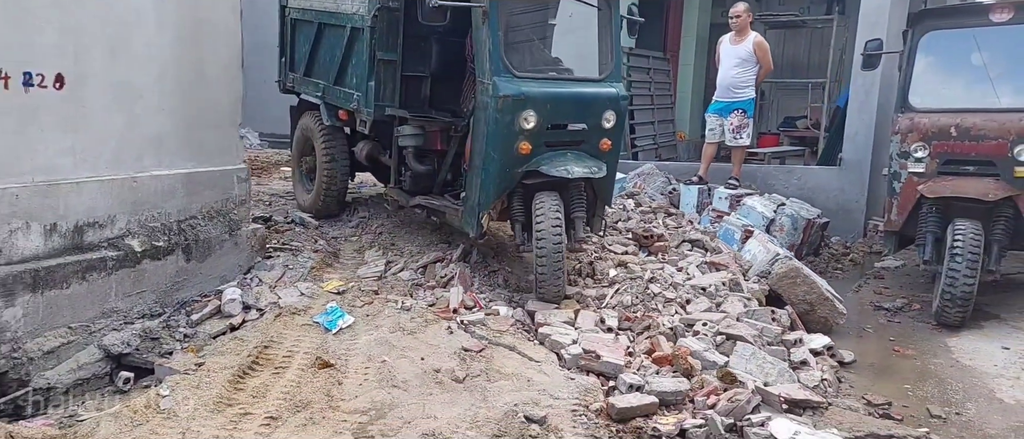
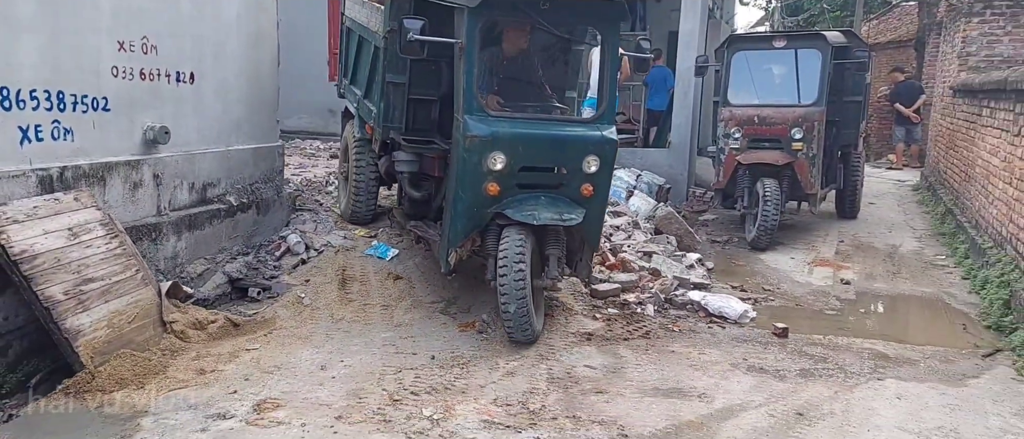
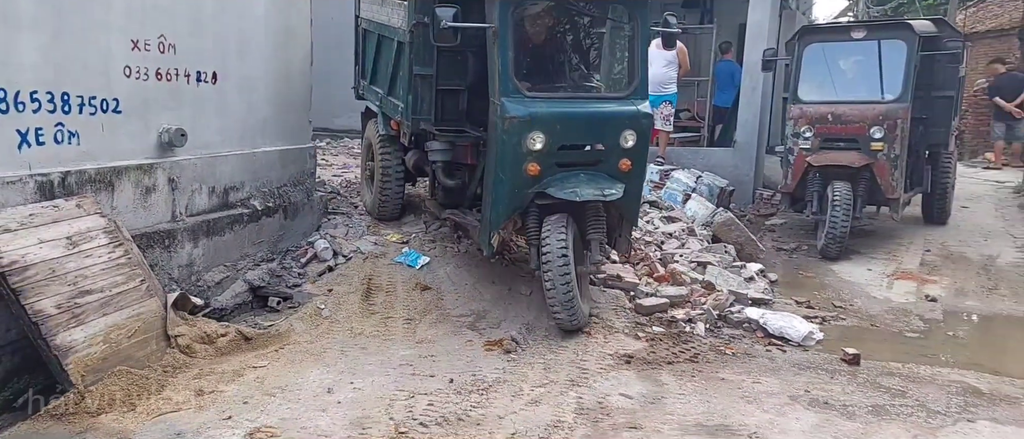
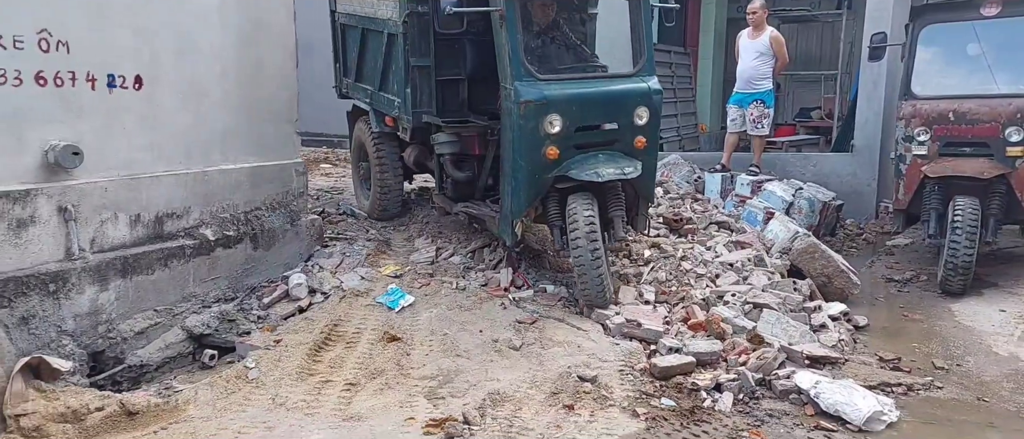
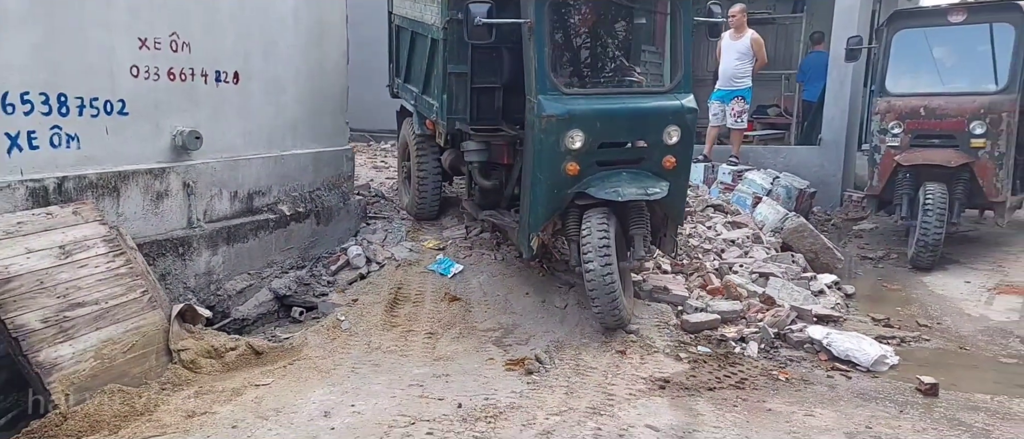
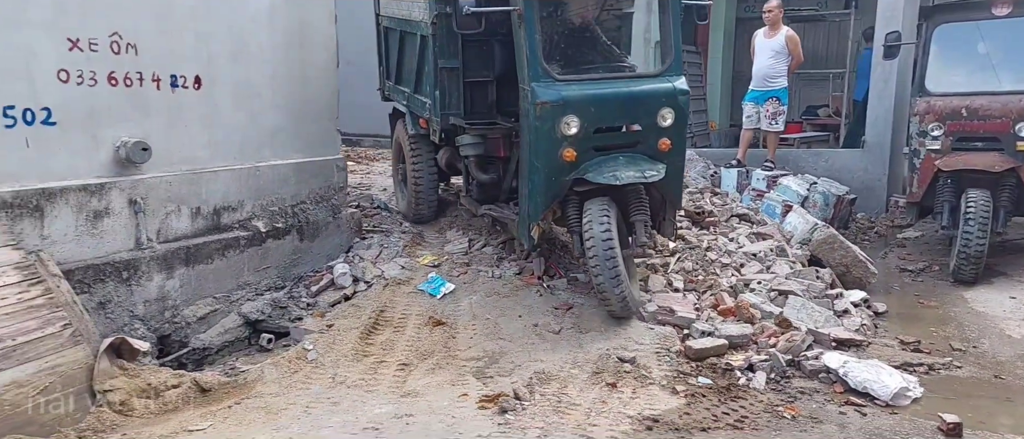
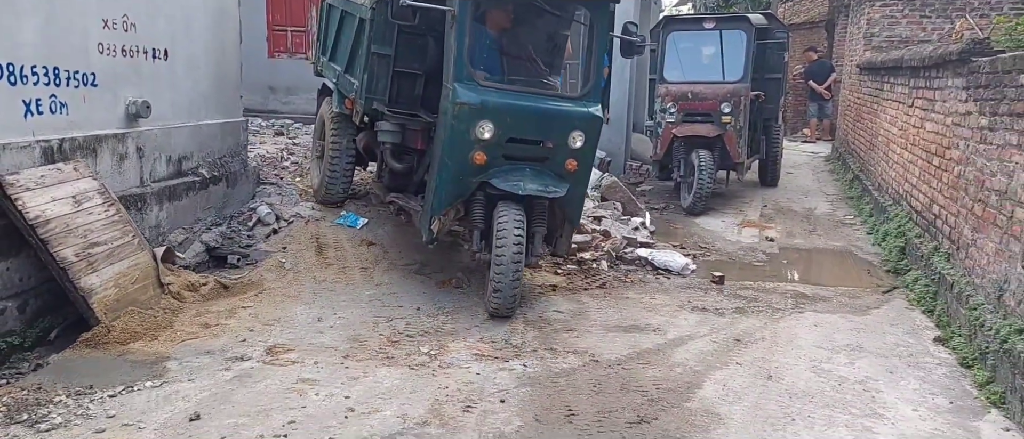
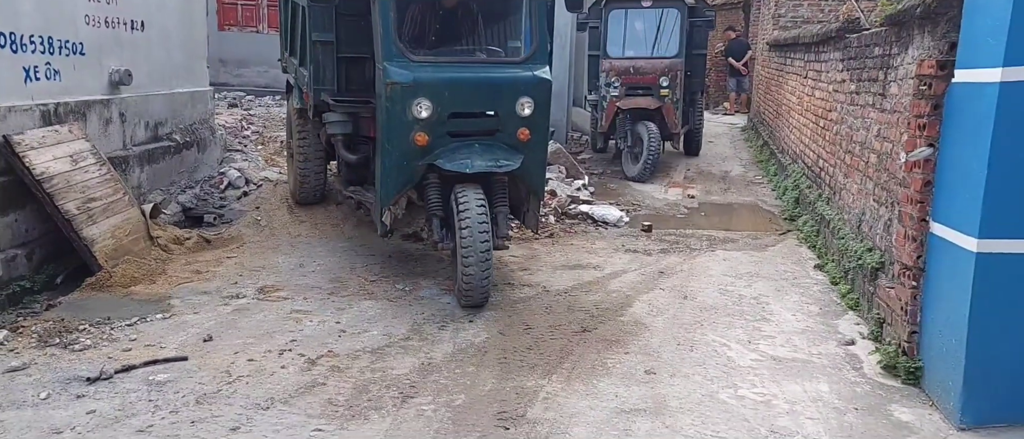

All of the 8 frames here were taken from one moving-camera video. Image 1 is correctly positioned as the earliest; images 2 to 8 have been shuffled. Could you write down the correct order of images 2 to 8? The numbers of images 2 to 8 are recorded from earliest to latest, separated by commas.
4, 6, 5, 3, 2, 7, 8
